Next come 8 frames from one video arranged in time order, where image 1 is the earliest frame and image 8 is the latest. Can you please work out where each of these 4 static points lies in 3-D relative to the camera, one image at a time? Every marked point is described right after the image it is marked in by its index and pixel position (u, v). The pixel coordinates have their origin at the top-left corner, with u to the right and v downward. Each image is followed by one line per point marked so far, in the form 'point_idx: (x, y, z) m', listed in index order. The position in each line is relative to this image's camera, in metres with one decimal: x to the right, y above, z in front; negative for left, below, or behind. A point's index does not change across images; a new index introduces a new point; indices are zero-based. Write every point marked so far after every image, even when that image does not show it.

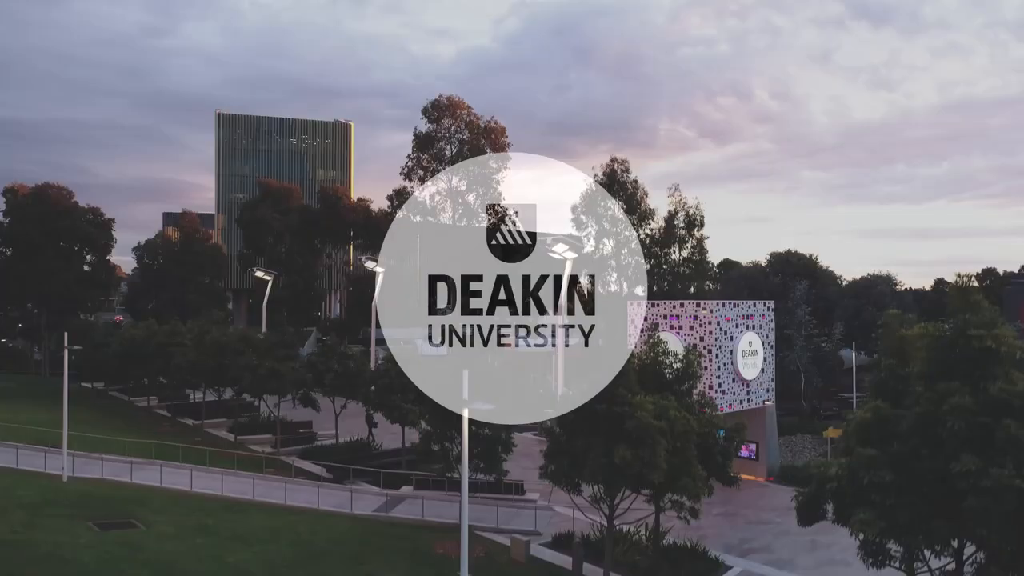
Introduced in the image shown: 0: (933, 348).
0: (+3.7, -0.5, +6.6) m
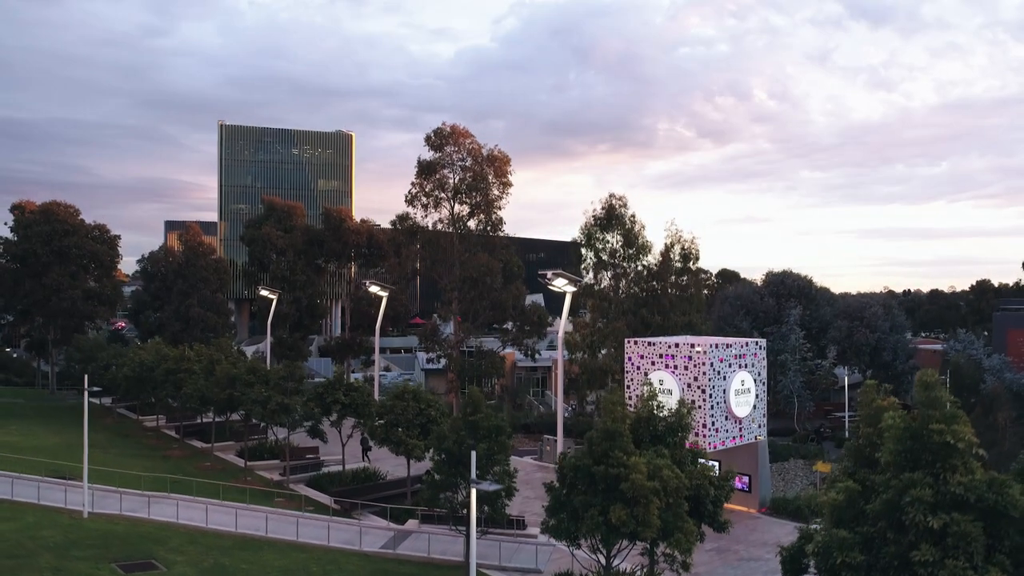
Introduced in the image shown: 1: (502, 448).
0: (+3.7, -1.4, +7.3) m
1: (-0.2, -2.8, +13.4) m
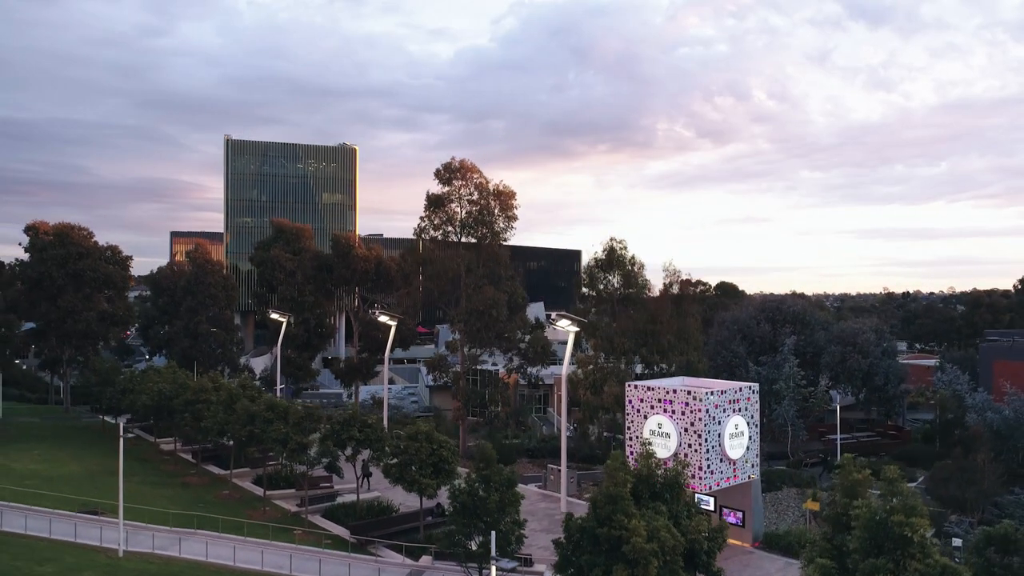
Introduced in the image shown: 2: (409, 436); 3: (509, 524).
0: (+3.9, -2.6, +8.4) m
1: (0.0, -4.0, +14.5) m
2: (-2.6, -3.8, +19.3) m
3: (-0.1, -4.4, +14.3) m
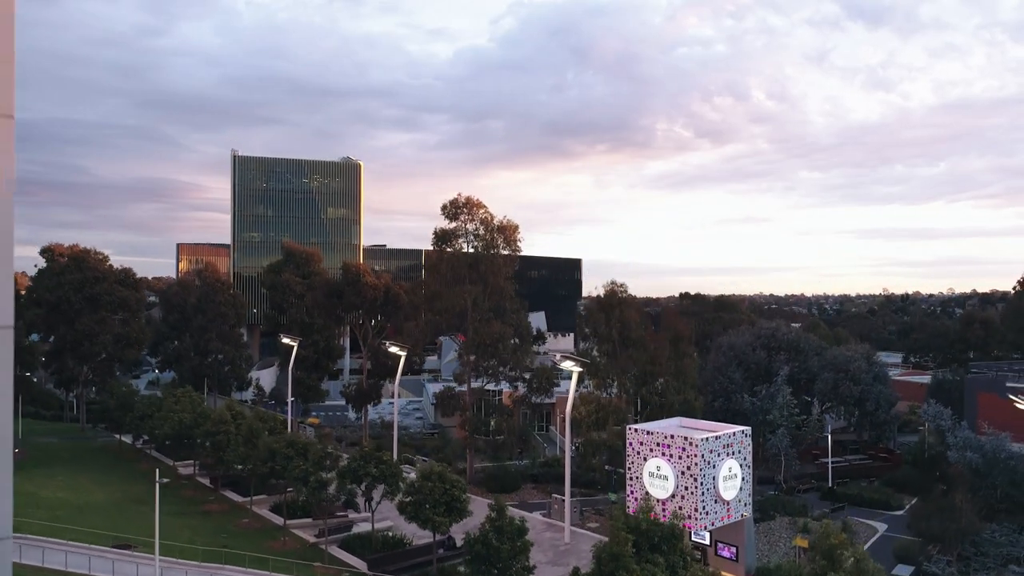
0: (+4.1, -3.9, +9.7) m
1: (+0.2, -5.3, +15.8) m
2: (-2.4, -5.1, +20.6) m
3: (+0.2, -5.8, +15.6) m
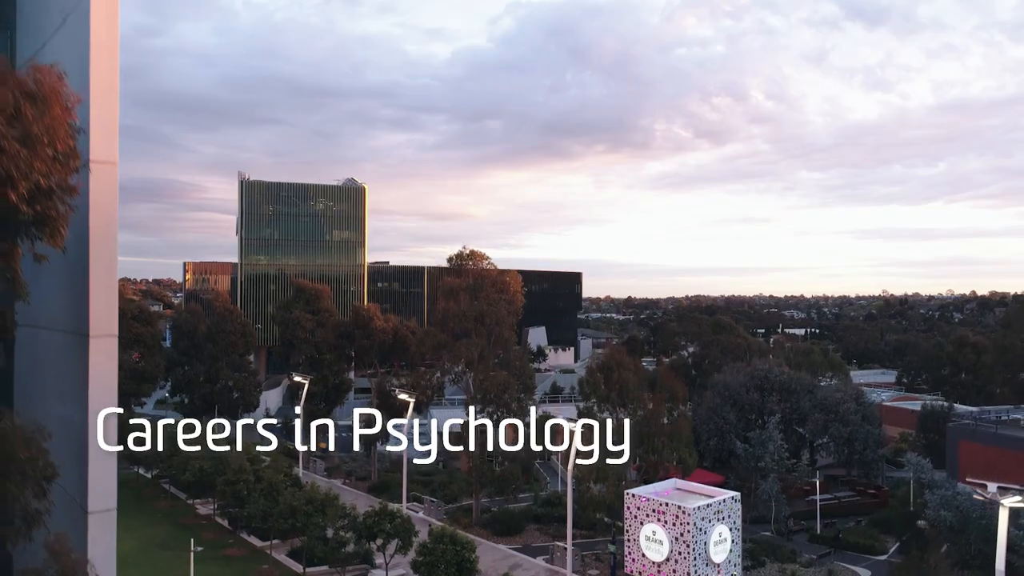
0: (+4.3, -6.1, +11.2) m
1: (+0.4, -7.5, +17.3) m
2: (-2.2, -7.3, +22.1) m
3: (+0.3, -7.9, +17.1) m
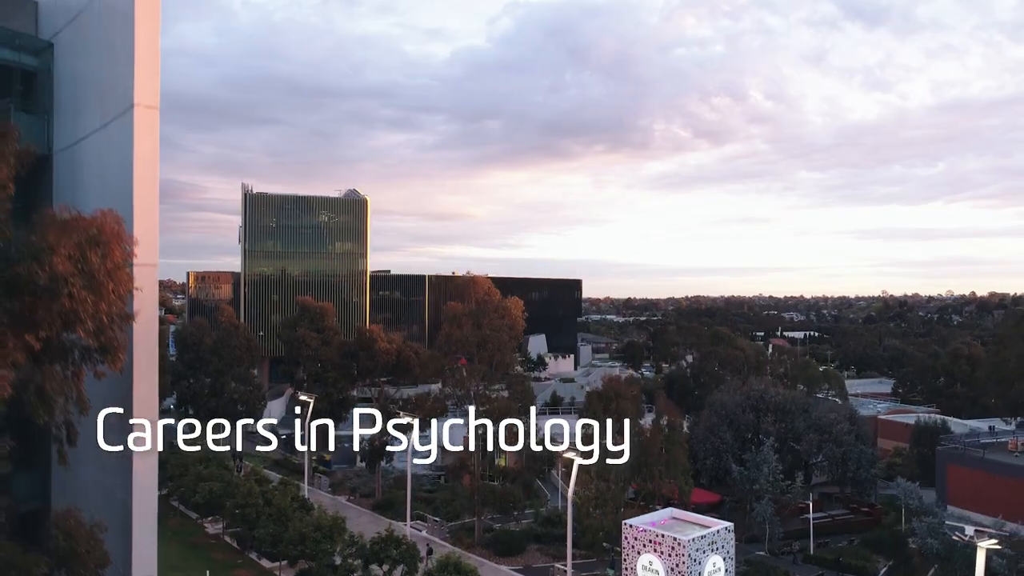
0: (+4.4, -7.2, +12.1) m
1: (+0.5, -8.7, +18.2) m
2: (-2.2, -8.4, +23.0) m
3: (+0.4, -9.1, +18.0) m
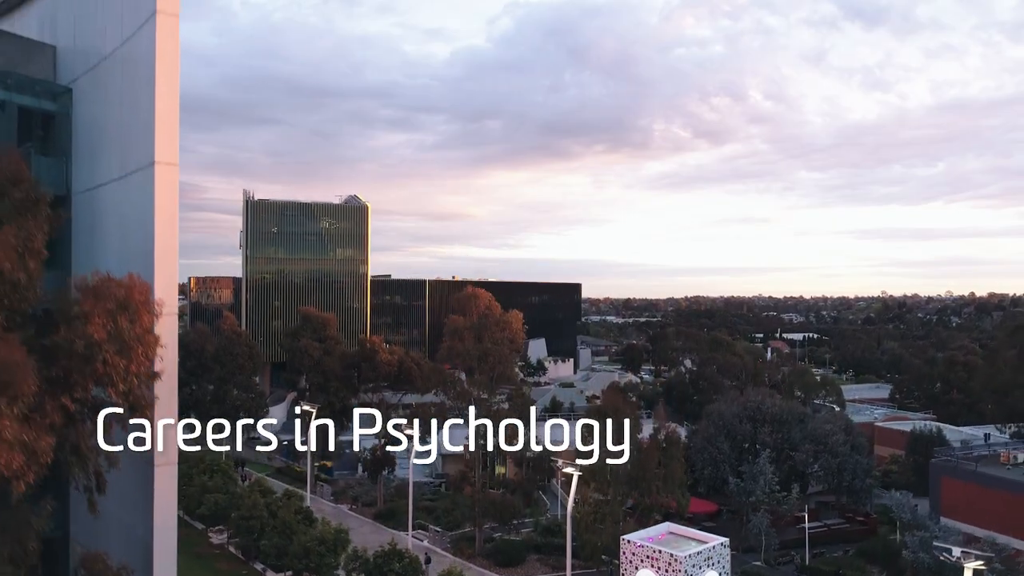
0: (+4.4, -7.9, +12.6) m
1: (+0.5, -9.3, +18.7) m
2: (-2.1, -9.0, +23.5) m
3: (+0.4, -9.7, +18.5) m
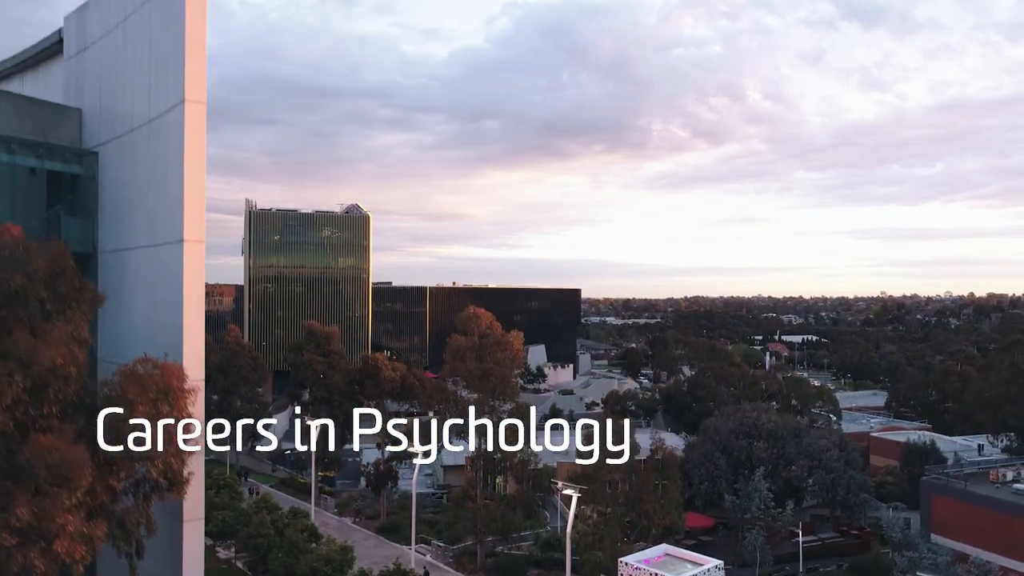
0: (+4.5, -8.8, +13.4) m
1: (+0.5, -10.3, +19.5) m
2: (-2.1, -10.0, +24.3) m
3: (+0.5, -10.7, +19.2) m
